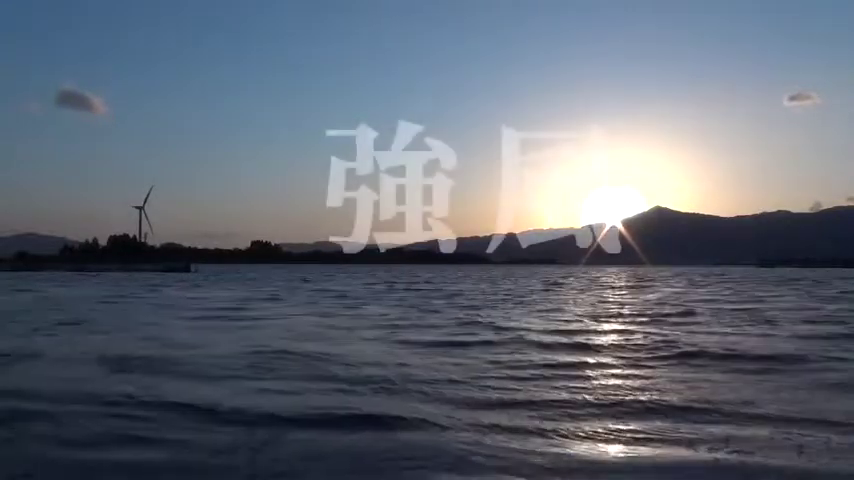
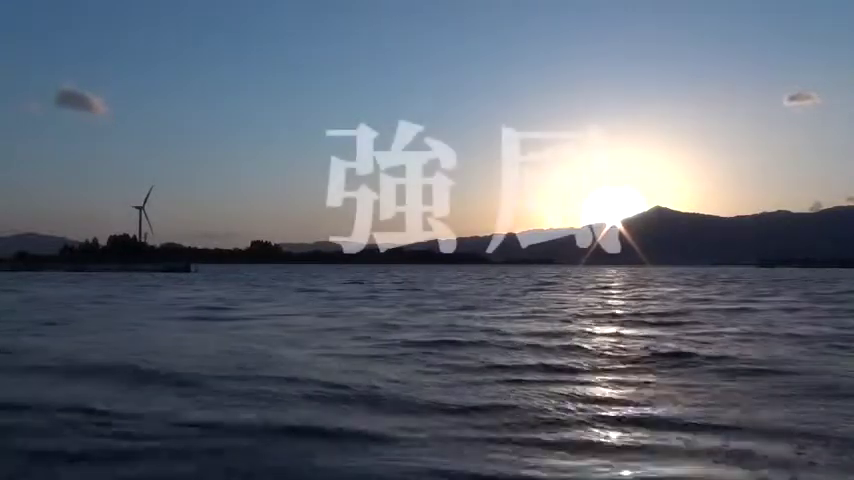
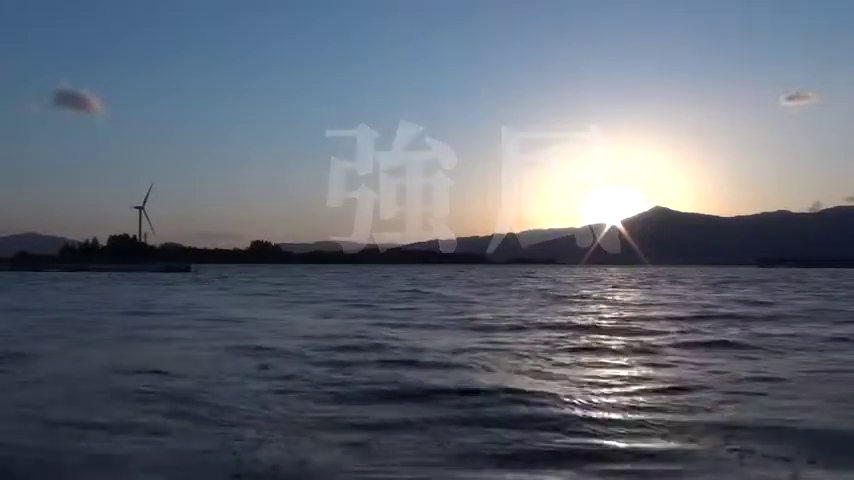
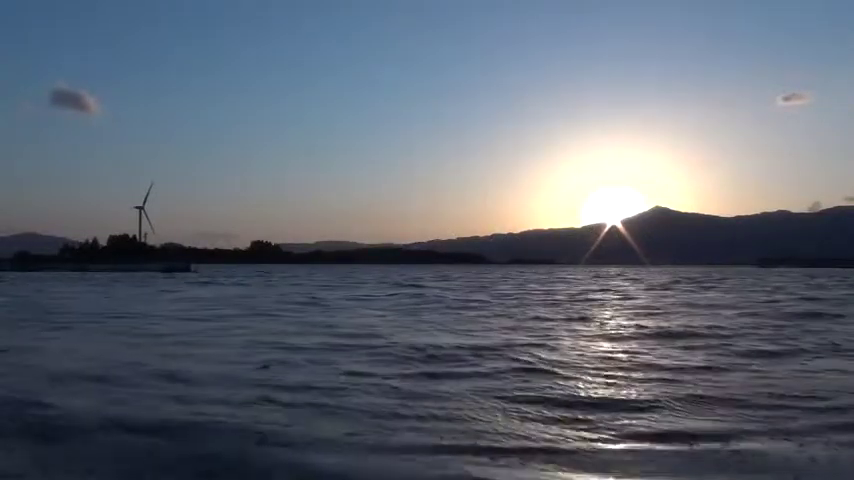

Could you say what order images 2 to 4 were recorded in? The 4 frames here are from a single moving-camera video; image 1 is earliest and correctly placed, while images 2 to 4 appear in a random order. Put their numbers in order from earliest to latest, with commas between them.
2, 3, 4
